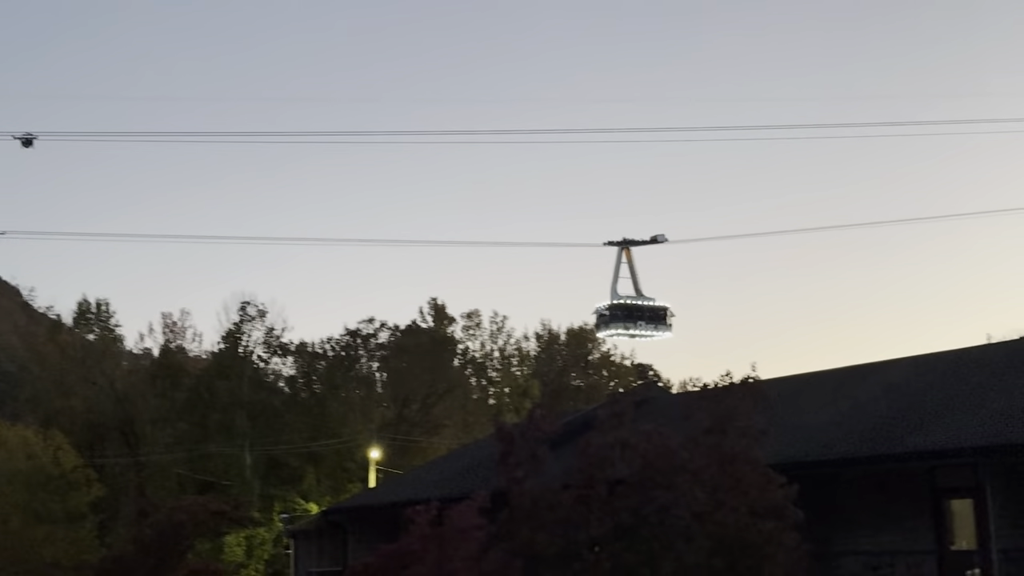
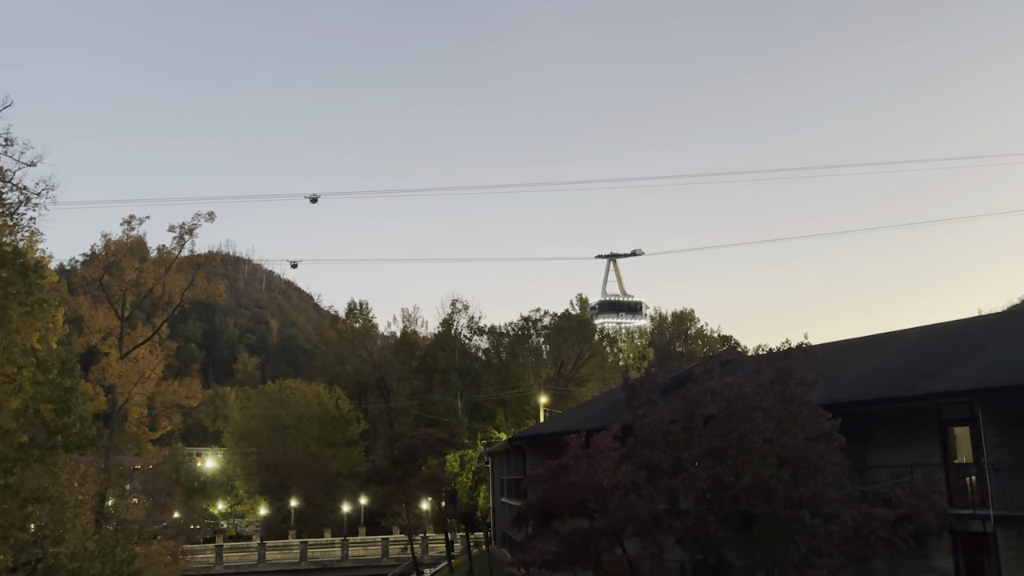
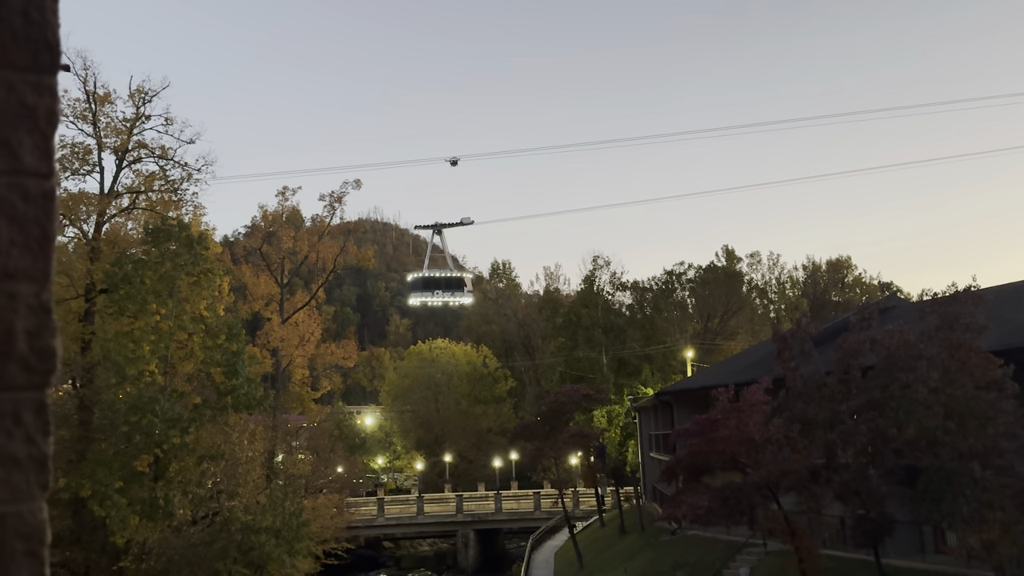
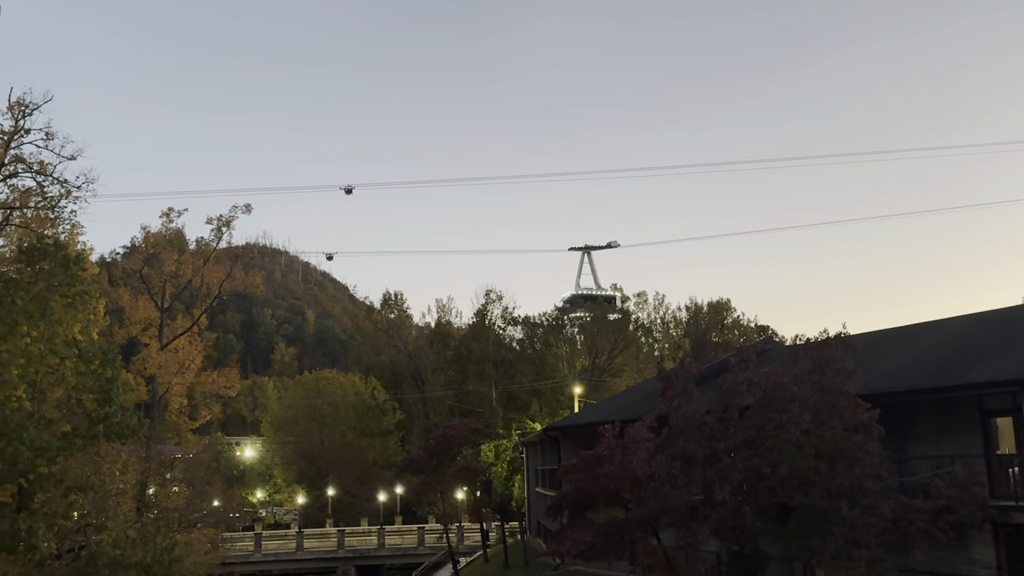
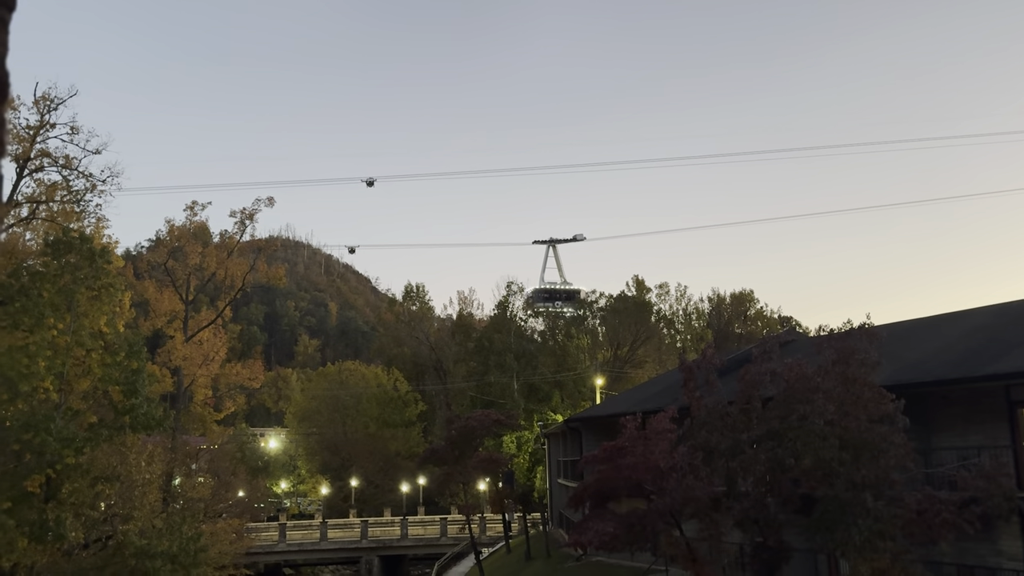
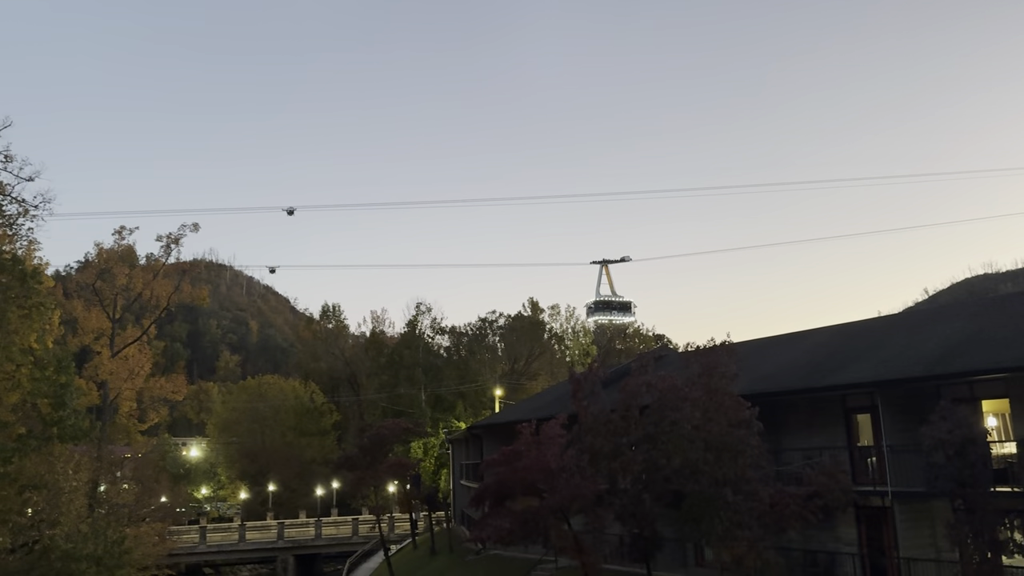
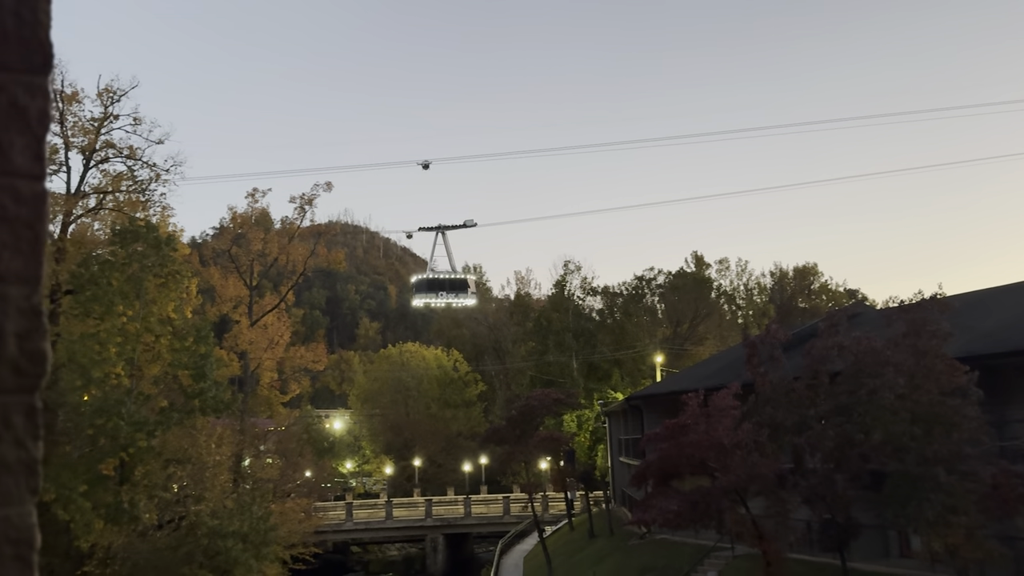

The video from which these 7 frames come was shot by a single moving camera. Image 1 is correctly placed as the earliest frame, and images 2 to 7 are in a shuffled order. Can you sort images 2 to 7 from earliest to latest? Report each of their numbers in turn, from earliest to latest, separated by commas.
6, 2, 4, 5, 7, 3
